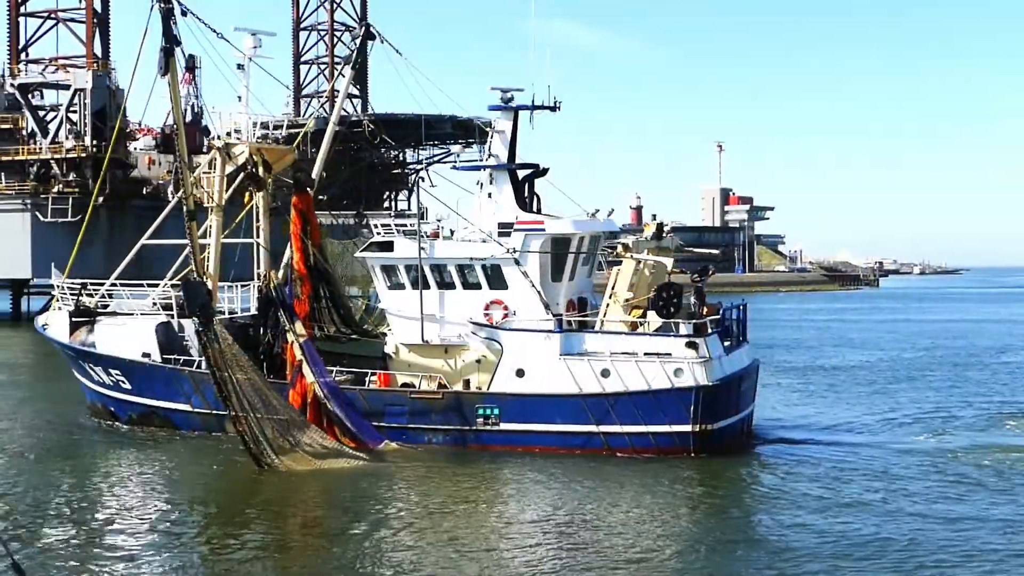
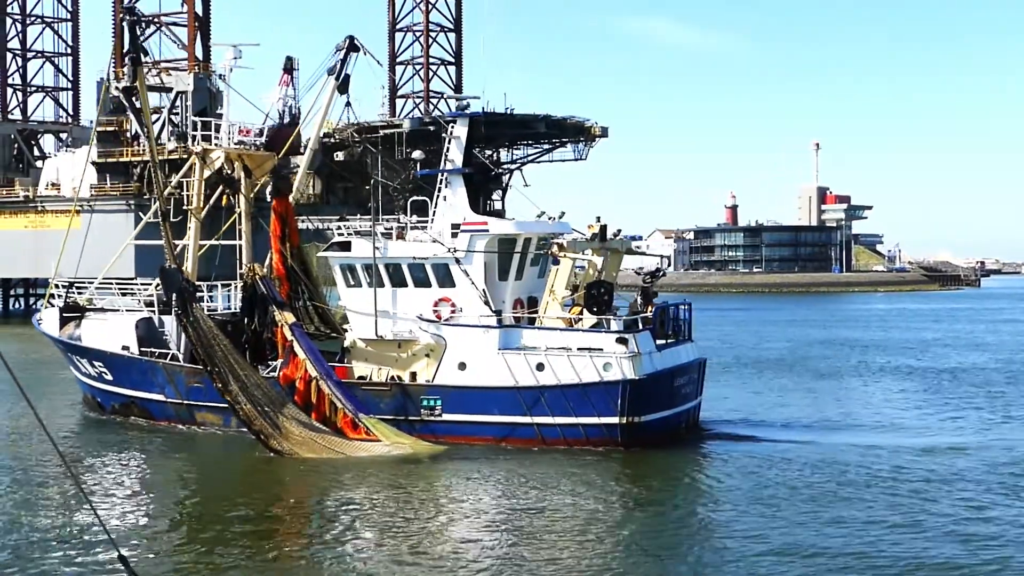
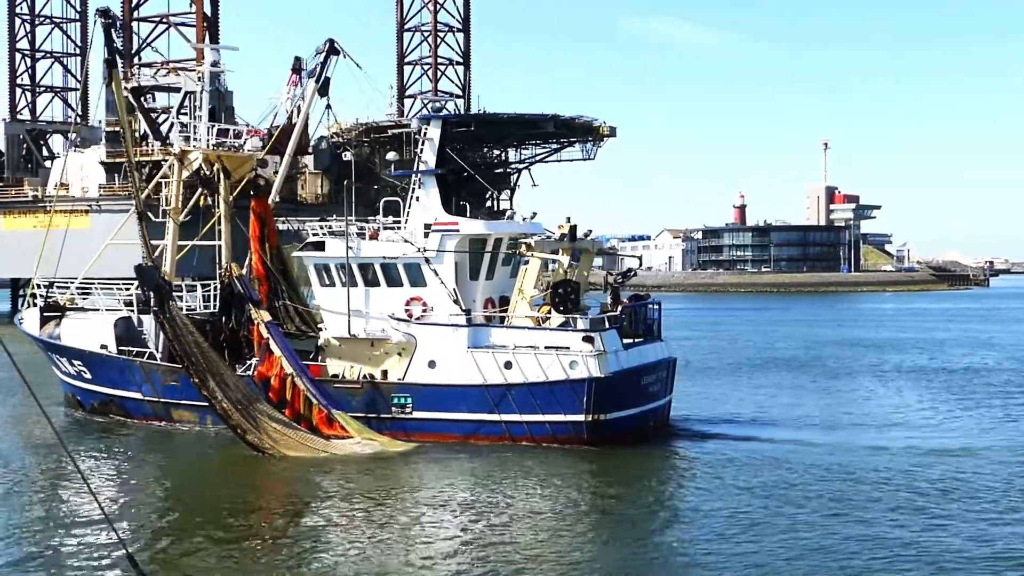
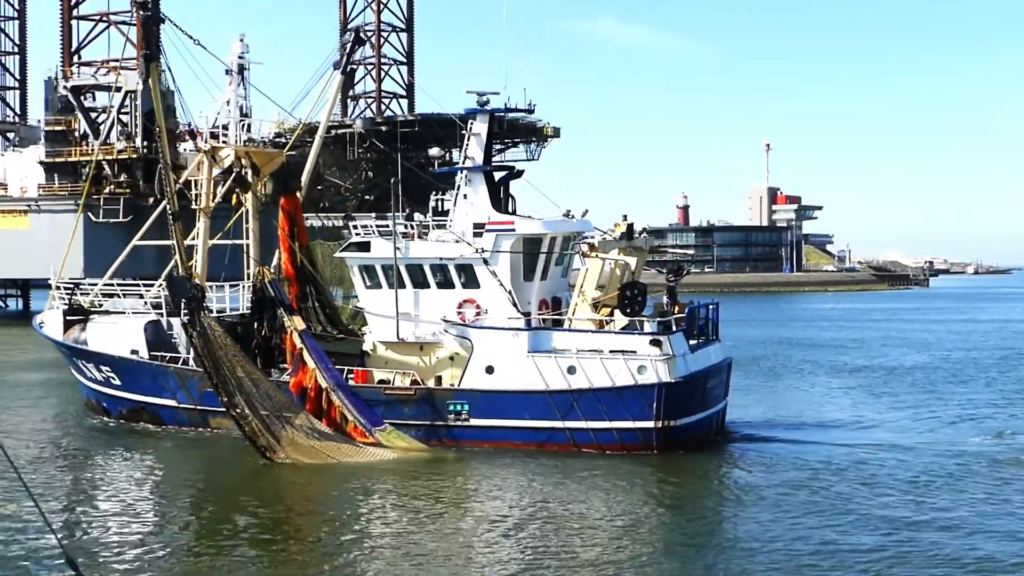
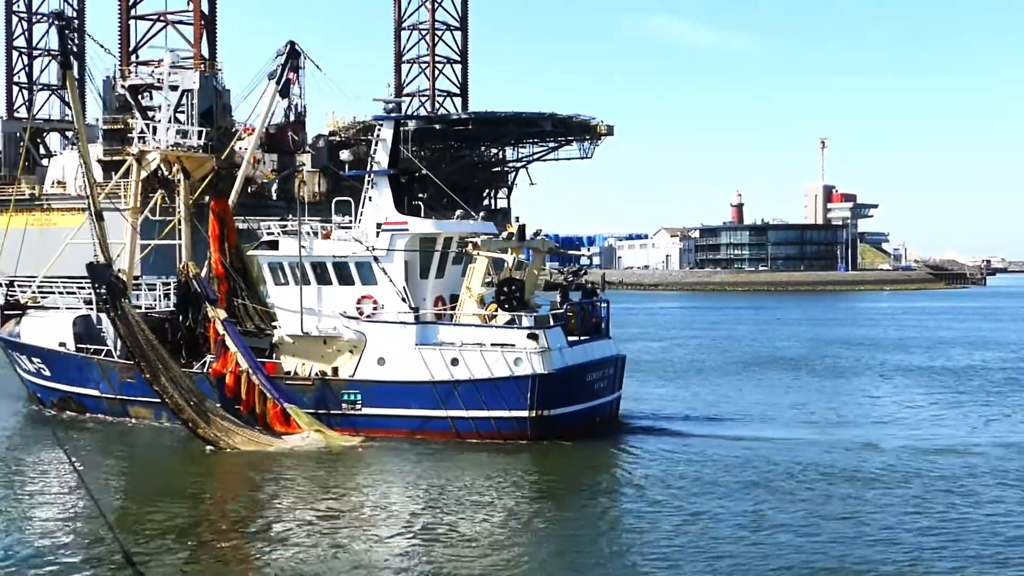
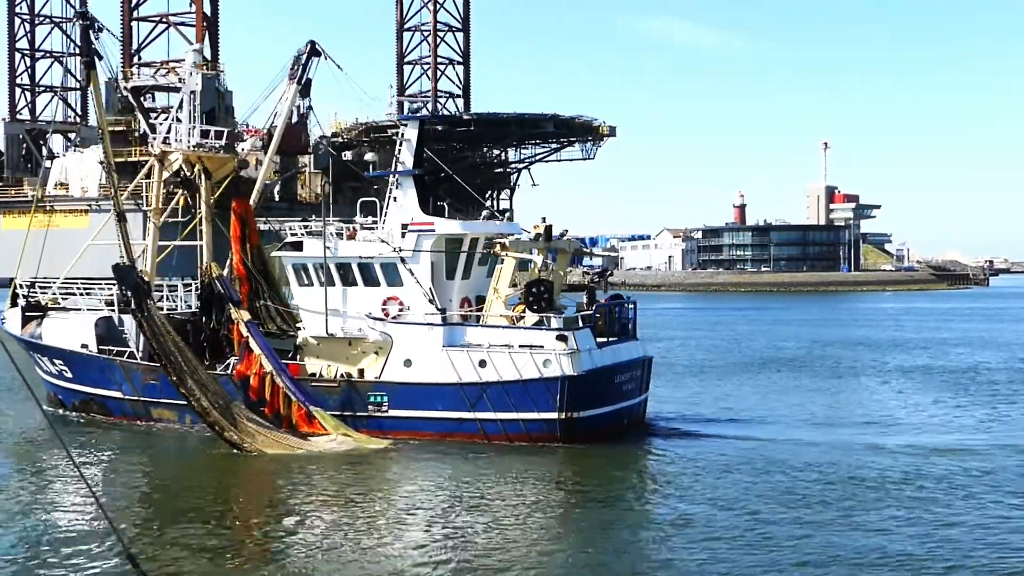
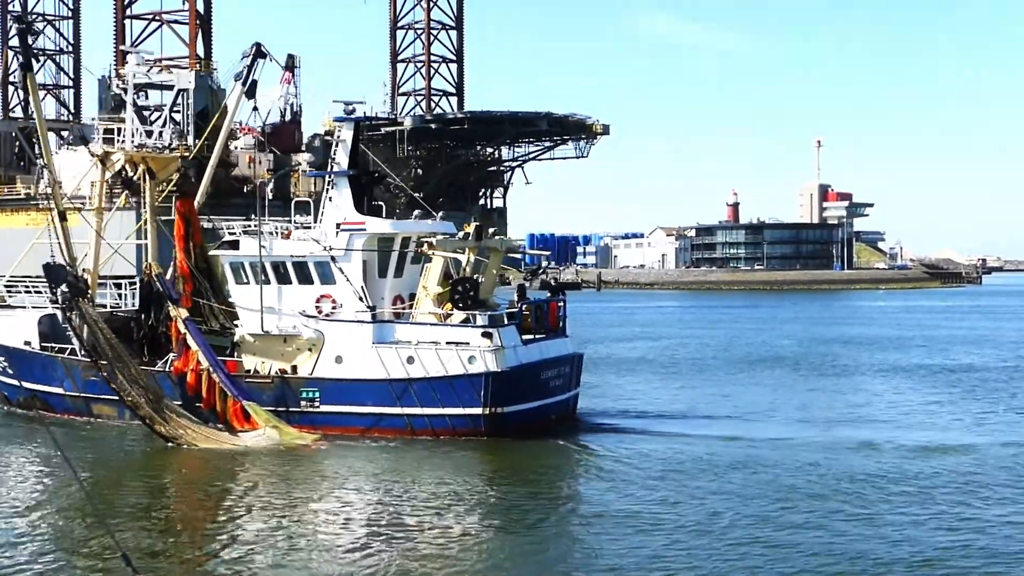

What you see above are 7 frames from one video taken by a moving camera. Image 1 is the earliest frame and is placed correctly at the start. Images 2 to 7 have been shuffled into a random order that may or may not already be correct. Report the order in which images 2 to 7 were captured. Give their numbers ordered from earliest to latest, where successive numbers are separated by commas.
4, 2, 3, 6, 5, 7
